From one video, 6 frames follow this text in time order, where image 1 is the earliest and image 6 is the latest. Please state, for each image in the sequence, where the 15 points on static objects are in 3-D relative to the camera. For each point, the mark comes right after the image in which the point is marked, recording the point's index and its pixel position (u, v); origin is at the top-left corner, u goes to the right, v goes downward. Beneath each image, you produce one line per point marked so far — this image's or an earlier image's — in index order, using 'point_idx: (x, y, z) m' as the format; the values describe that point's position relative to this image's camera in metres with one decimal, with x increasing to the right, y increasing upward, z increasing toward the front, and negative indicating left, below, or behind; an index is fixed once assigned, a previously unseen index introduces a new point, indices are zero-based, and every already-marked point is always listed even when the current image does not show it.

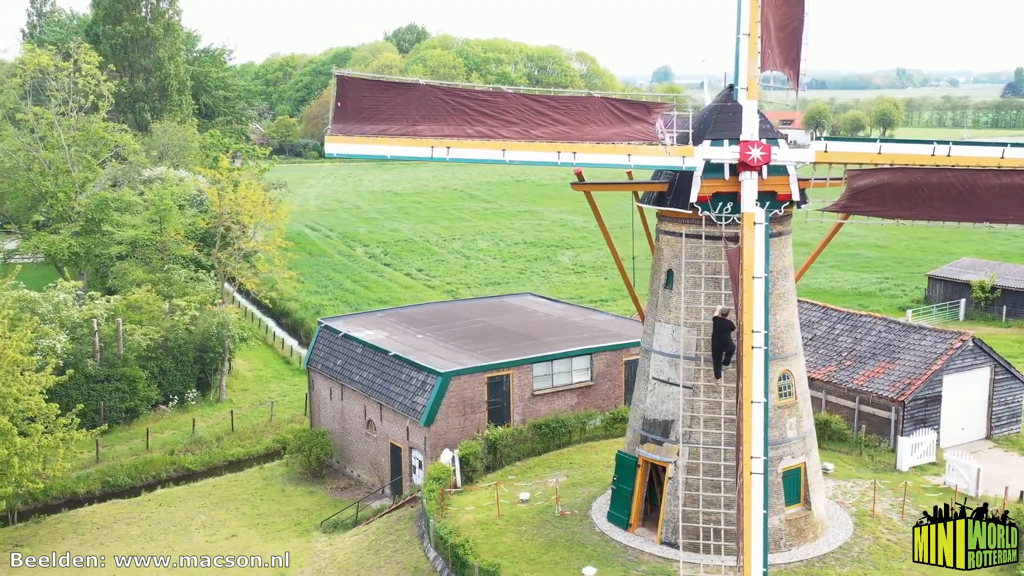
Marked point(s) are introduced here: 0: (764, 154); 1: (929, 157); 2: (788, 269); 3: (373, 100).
0: (+3.9, +2.1, +17.9) m
1: (+6.6, +2.0, +18.0) m
2: (+4.7, +0.3, +19.5) m
3: (-2.1, +2.9, +17.6) m
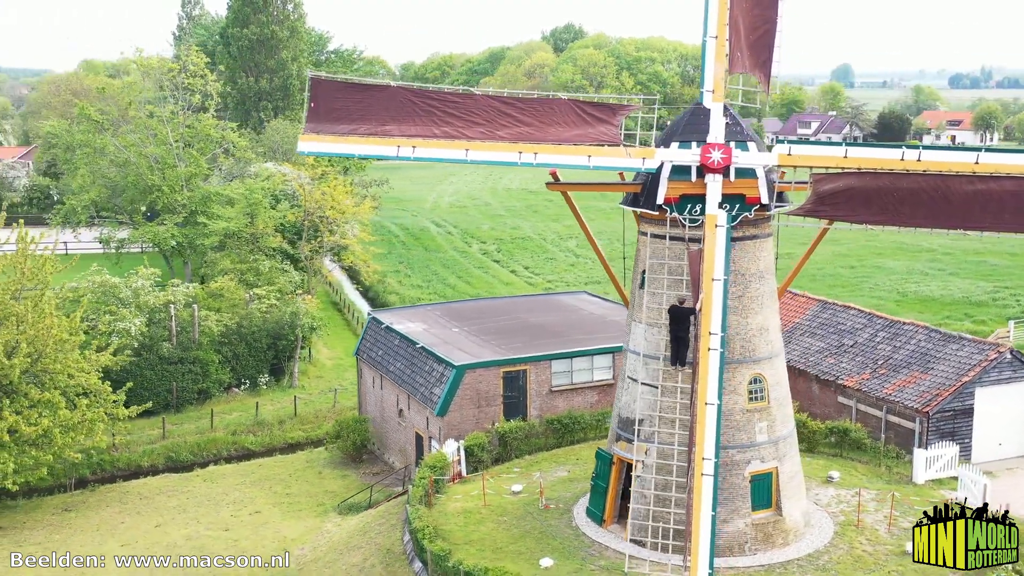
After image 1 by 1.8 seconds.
0: (+3.3, +2.1, +17.9) m
1: (+6.0, +1.9, +17.6) m
2: (+4.3, +0.3, +19.3) m
3: (-2.7, +3.0, +18.5) m
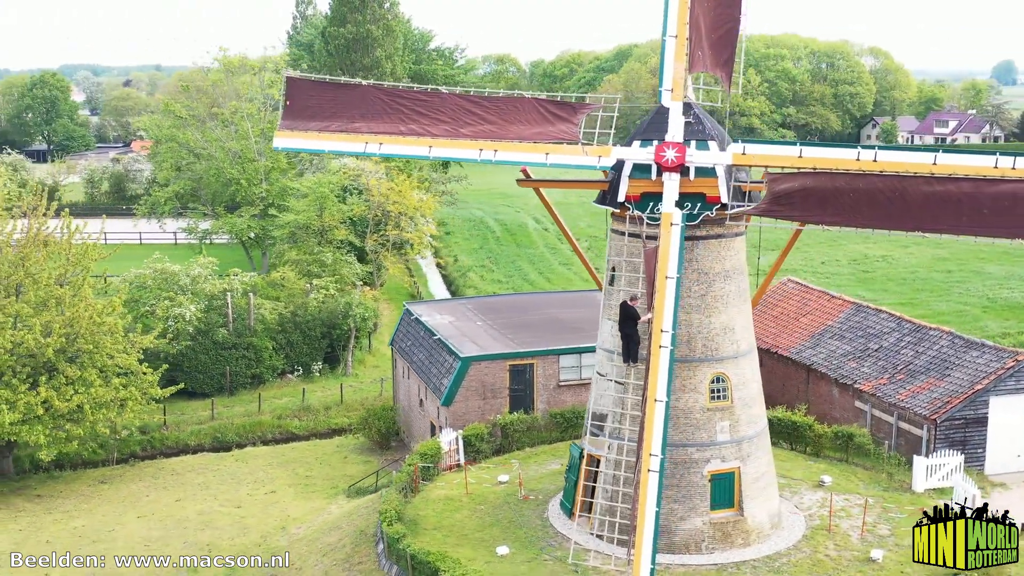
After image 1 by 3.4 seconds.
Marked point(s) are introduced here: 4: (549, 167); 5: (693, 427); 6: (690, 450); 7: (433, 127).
0: (+2.6, +2.1, +18.0) m
1: (+5.2, +1.9, +17.3) m
2: (+3.7, +0.3, +19.3) m
3: (-3.3, +3.2, +19.3) m
4: (+0.6, +2.0, +18.4) m
5: (+3.0, -2.3, +19.0) m
6: (+3.0, -2.7, +19.0) m
7: (-1.3, +2.7, +18.9) m
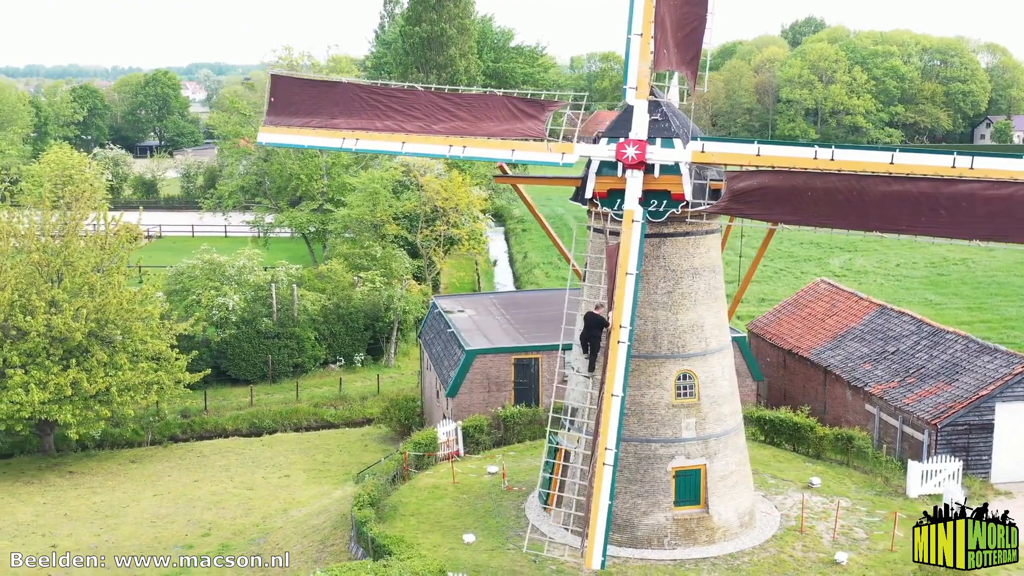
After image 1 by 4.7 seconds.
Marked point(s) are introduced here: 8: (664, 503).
0: (+2.0, +2.1, +18.1) m
1: (+4.5, +1.9, +17.2) m
2: (+3.2, +0.3, +19.3) m
3: (-3.7, +3.4, +20.0) m
4: (0.0, +2.0, +18.7) m
5: (+2.4, -2.2, +19.1) m
6: (+2.4, -2.6, +19.1) m
7: (-1.8, +2.8, +19.4) m
8: (+2.5, -3.6, +19.1) m
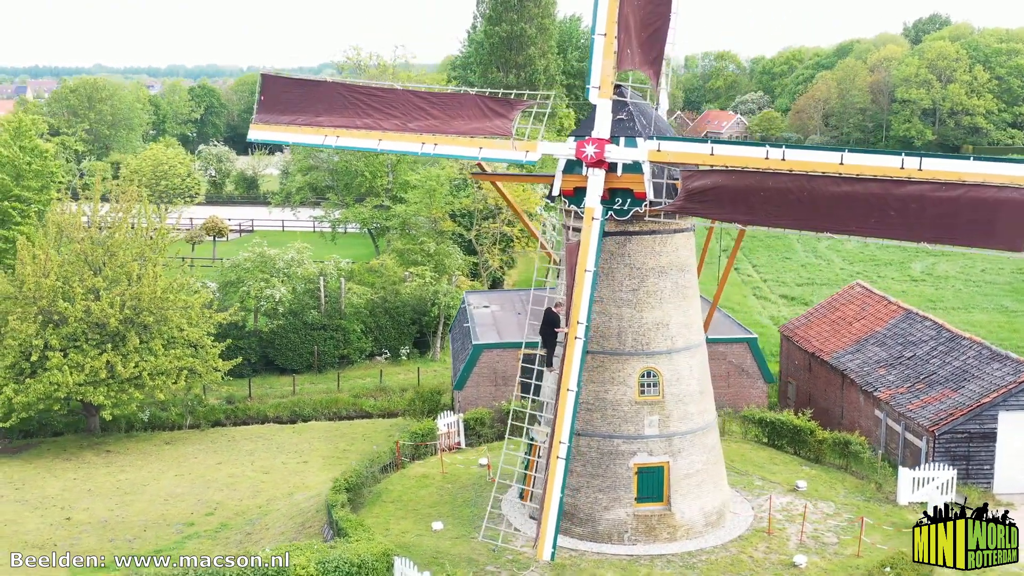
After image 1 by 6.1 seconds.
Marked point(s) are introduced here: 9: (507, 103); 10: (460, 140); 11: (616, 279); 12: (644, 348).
0: (+1.4, +2.2, +18.3) m
1: (+3.8, +1.9, +17.2) m
2: (+2.7, +0.4, +19.4) m
3: (-4.1, +3.5, +20.8) m
4: (-0.5, +2.1, +19.1) m
5: (+1.8, -2.2, +19.3) m
6: (+1.8, -2.6, +19.3) m
7: (-2.2, +2.9, +20.1) m
8: (+1.9, -3.6, +19.3) m
9: (0.0, +3.2, +19.7) m
10: (-0.9, +2.5, +19.3) m
11: (+1.8, +0.1, +19.3) m
12: (+2.2, -1.0, +19.3) m
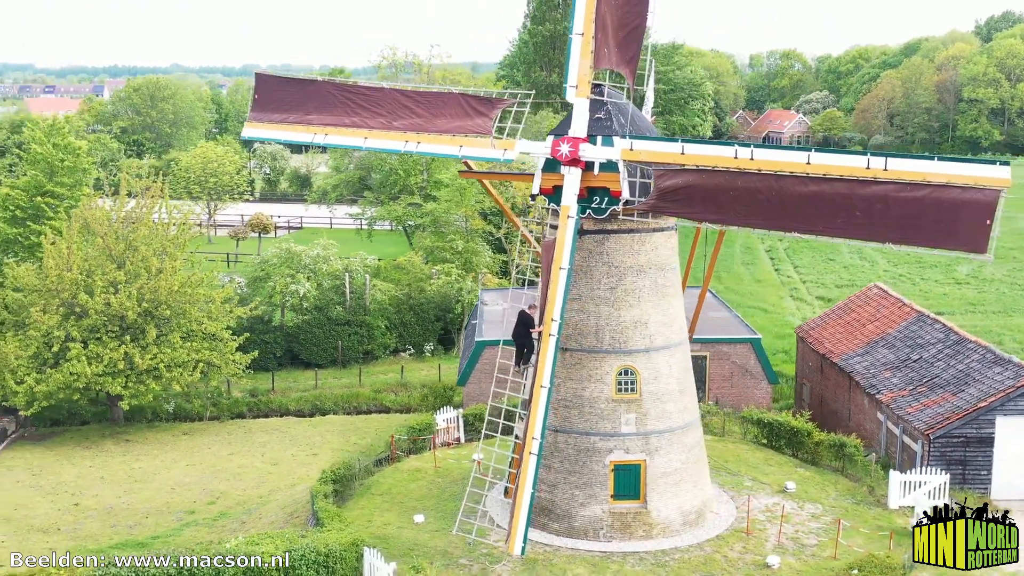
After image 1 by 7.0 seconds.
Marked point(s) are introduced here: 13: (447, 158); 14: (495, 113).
0: (+1.0, +2.2, +18.5) m
1: (+3.3, +1.9, +17.2) m
2: (+2.3, +0.4, +19.5) m
3: (-4.3, +3.6, +21.3) m
4: (-0.9, +2.2, +19.4) m
5: (+1.4, -2.2, +19.4) m
6: (+1.4, -2.6, +19.4) m
7: (-2.5, +3.0, +20.4) m
8: (+1.5, -3.5, +19.4) m
9: (-0.3, +3.2, +20.0) m
10: (-1.2, +2.6, +19.5) m
11: (+1.4, +0.2, +19.4) m
12: (+1.8, -1.0, +19.4) m
13: (-1.1, +2.2, +19.3) m
14: (-0.2, +3.1, +19.9) m
